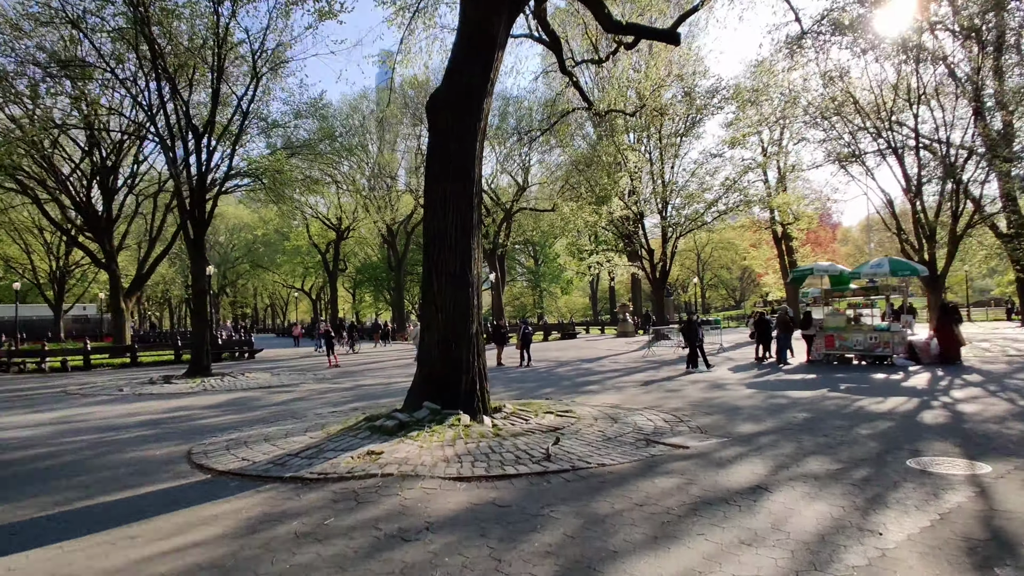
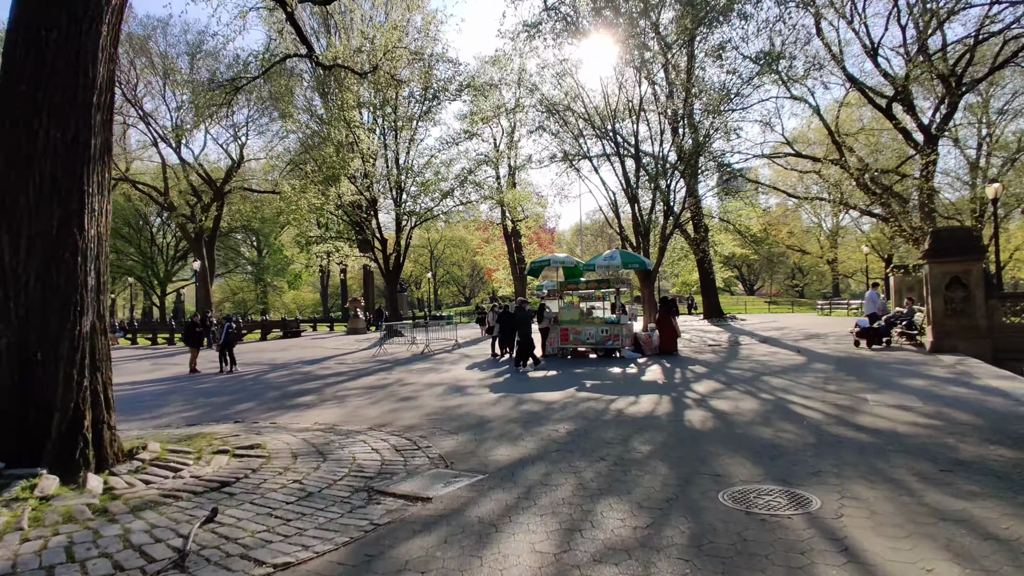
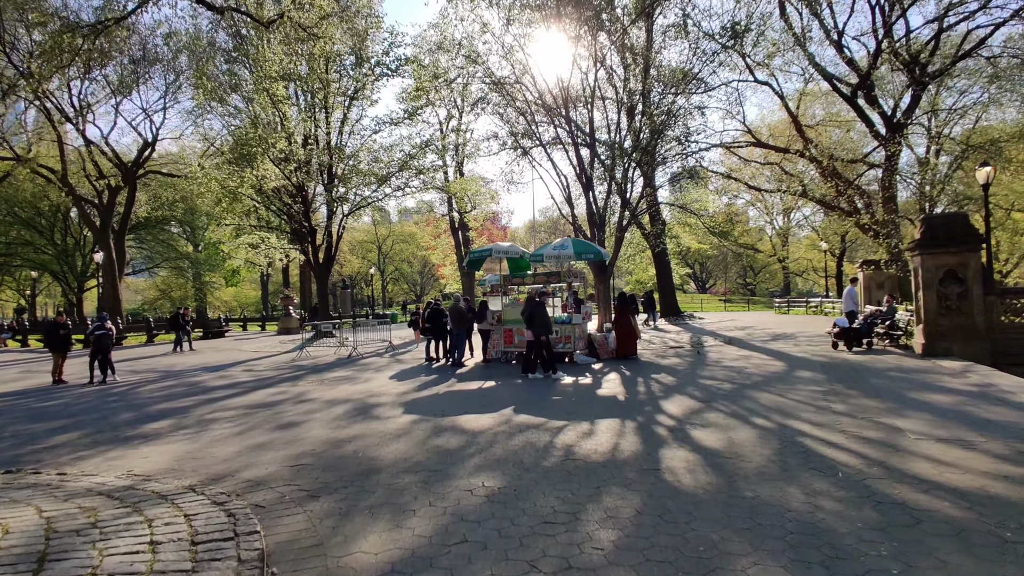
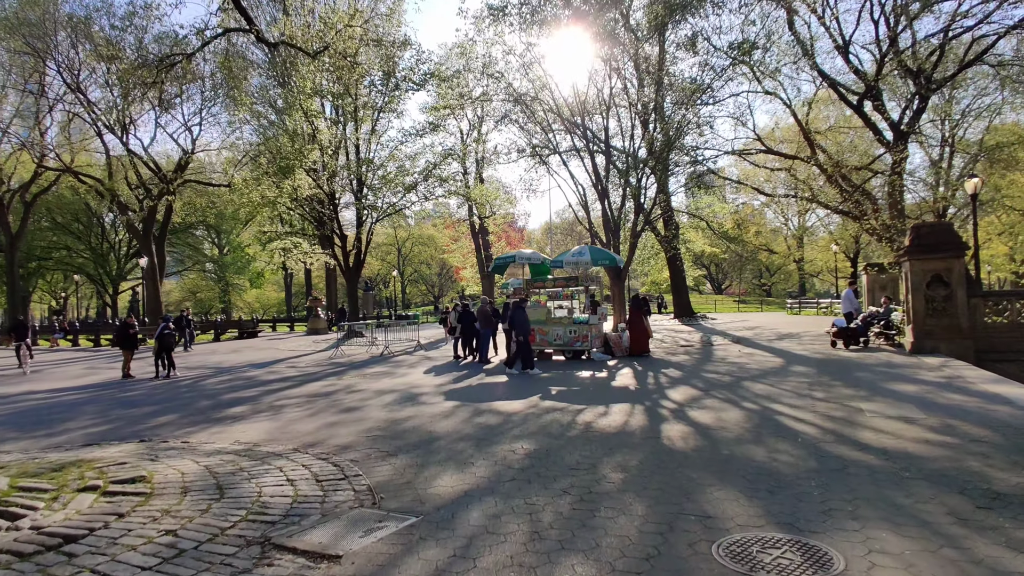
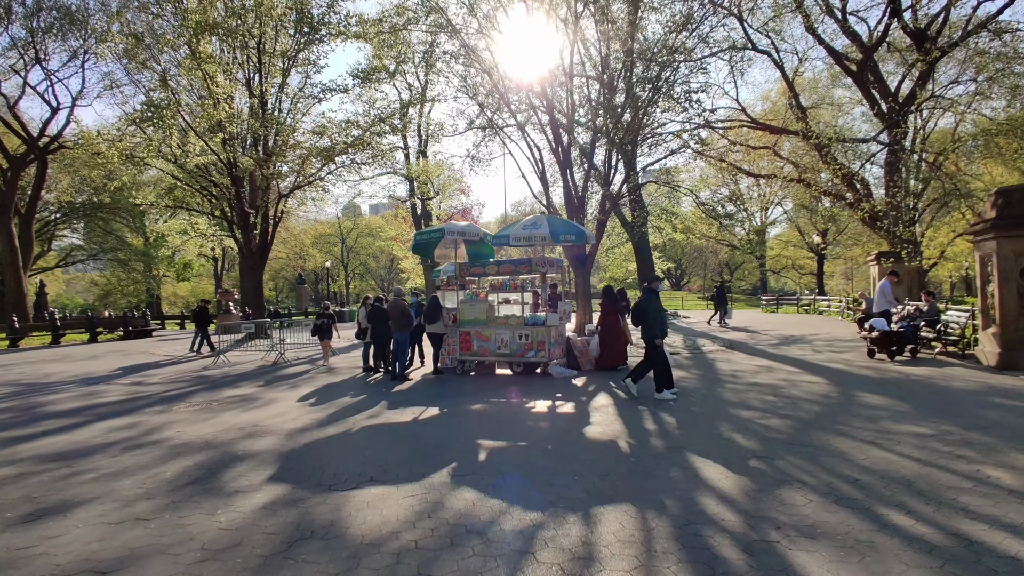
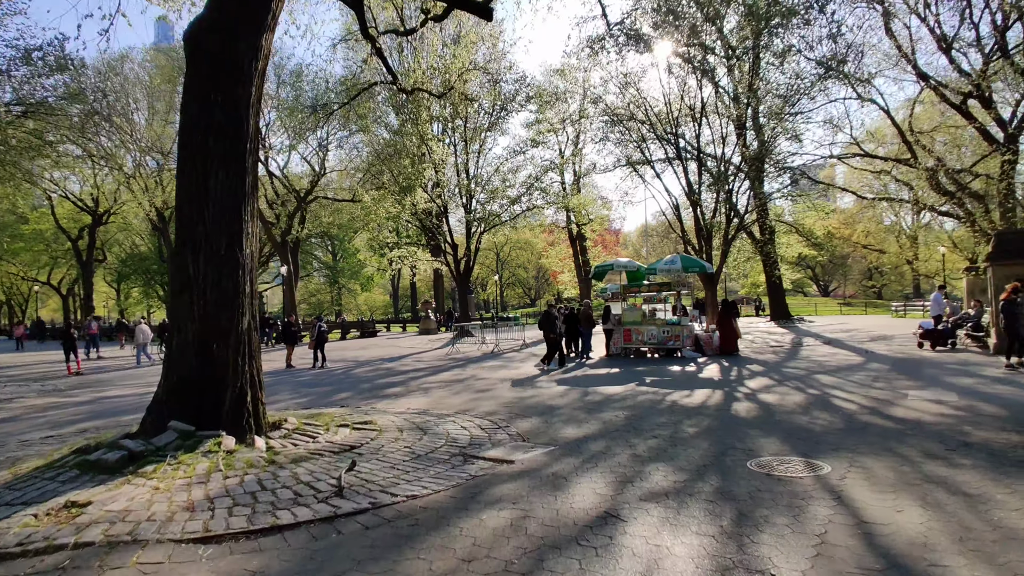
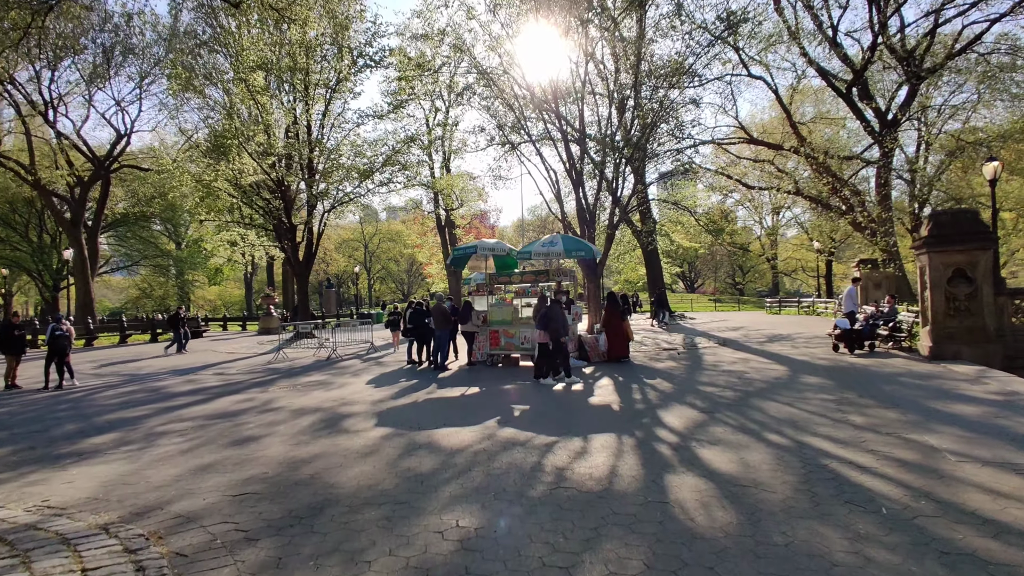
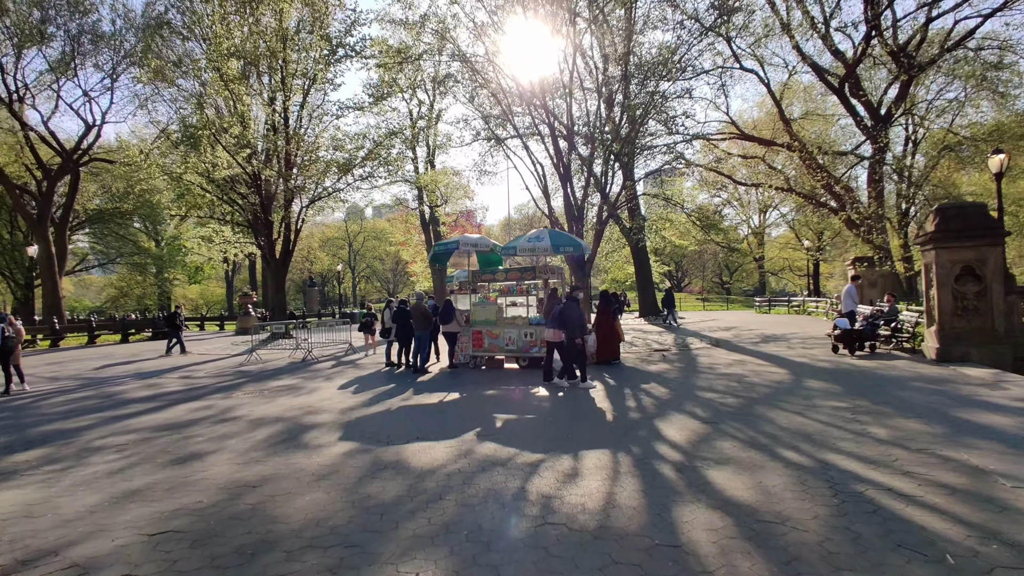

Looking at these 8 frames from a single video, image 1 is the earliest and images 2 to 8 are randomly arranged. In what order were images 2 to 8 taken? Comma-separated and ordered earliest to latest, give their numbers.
6, 2, 4, 3, 7, 8, 5
